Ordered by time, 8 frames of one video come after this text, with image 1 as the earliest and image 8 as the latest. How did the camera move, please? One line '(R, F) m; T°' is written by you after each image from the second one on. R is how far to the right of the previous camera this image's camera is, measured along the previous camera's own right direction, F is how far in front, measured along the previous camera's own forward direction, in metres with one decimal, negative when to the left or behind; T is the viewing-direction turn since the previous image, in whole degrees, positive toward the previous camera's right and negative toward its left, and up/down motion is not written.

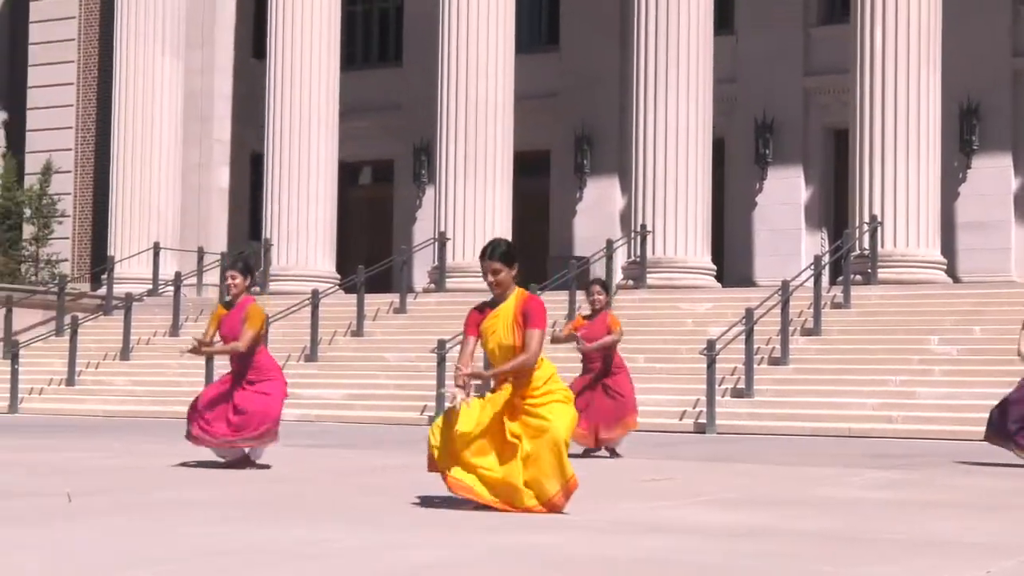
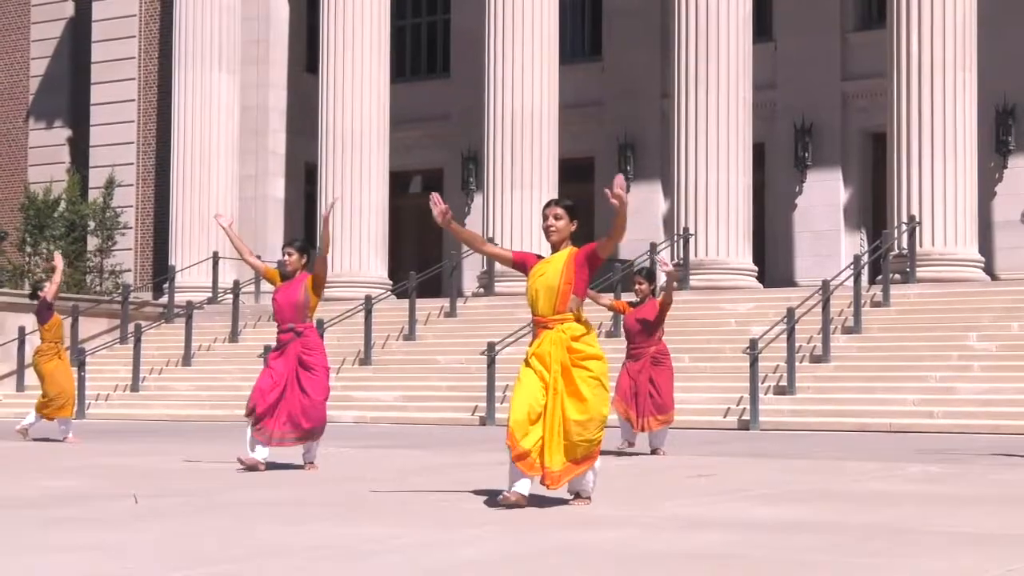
(-0.1, -0.6) m; -2°
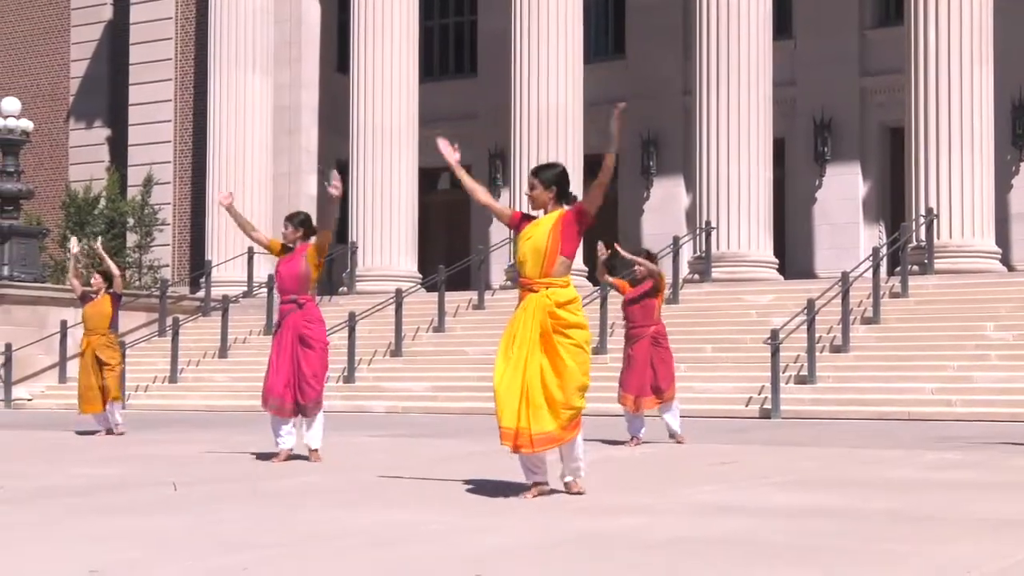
(0.0, -0.6) m; -1°
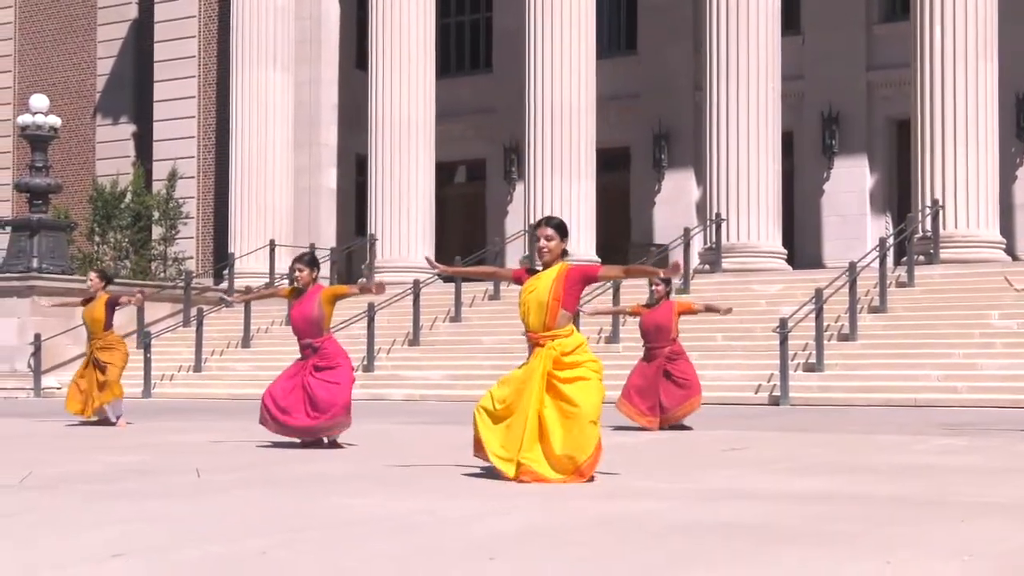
(0.0, -0.6) m; -1°
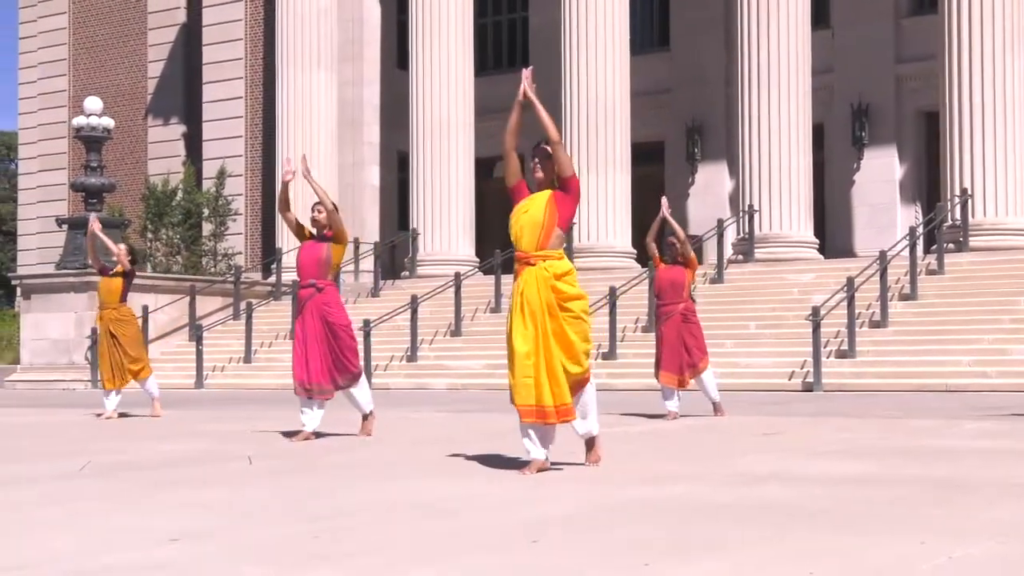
(0.0, -0.7) m; -2°
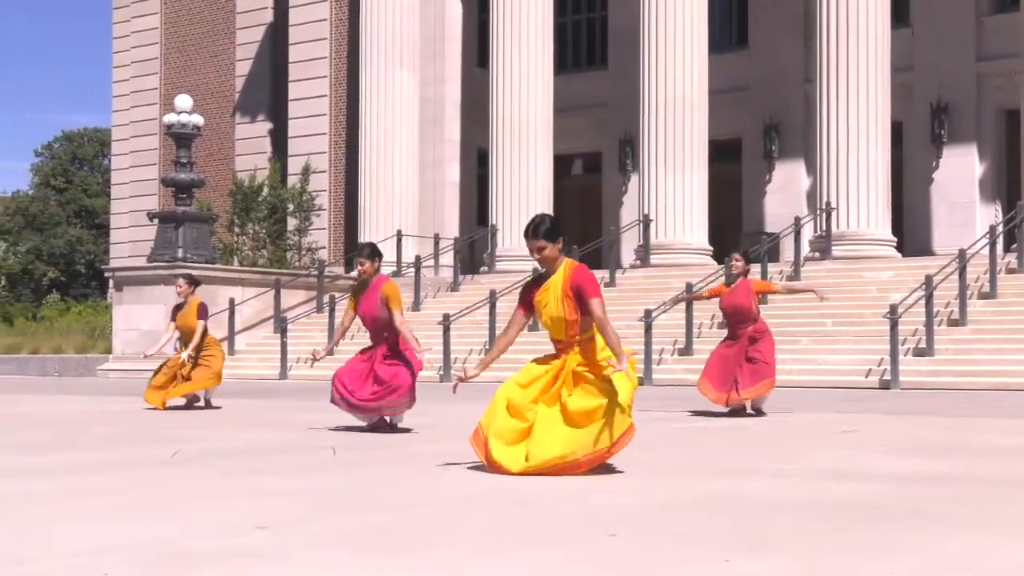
(+0.2, -0.3) m; -3°
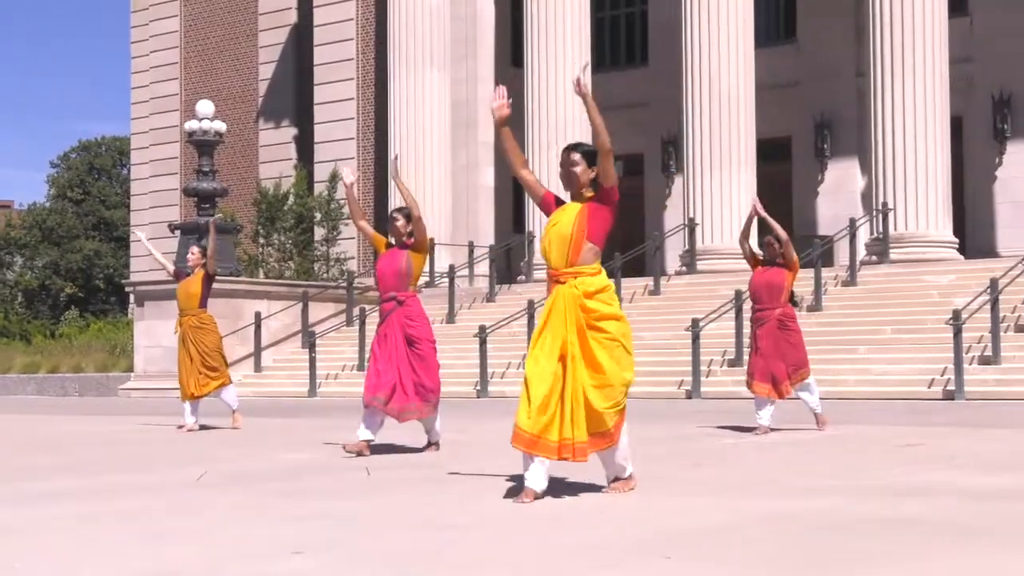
(0.0, +1.2) m; -1°
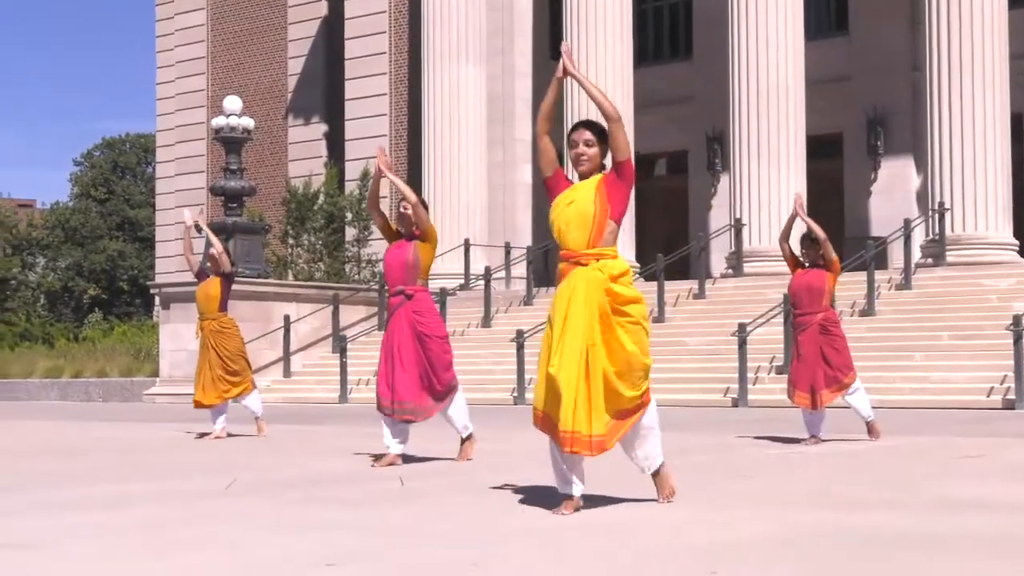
(-0.1, +0.9) m; -1°
